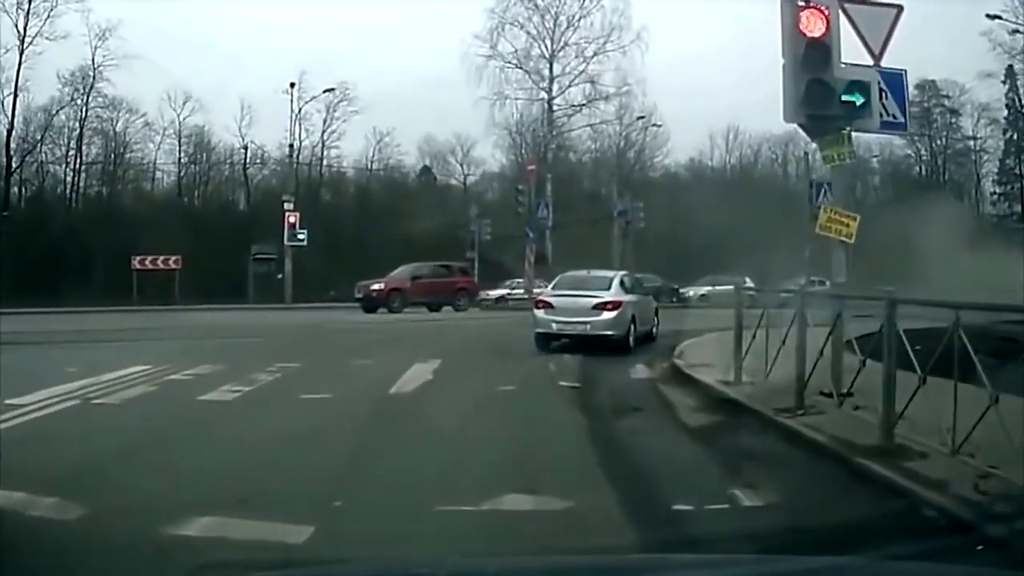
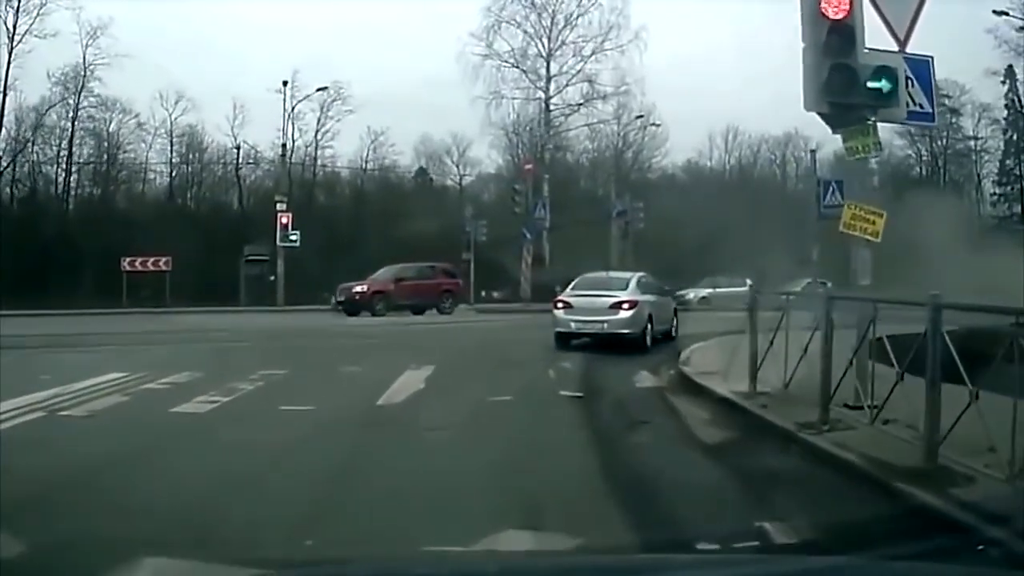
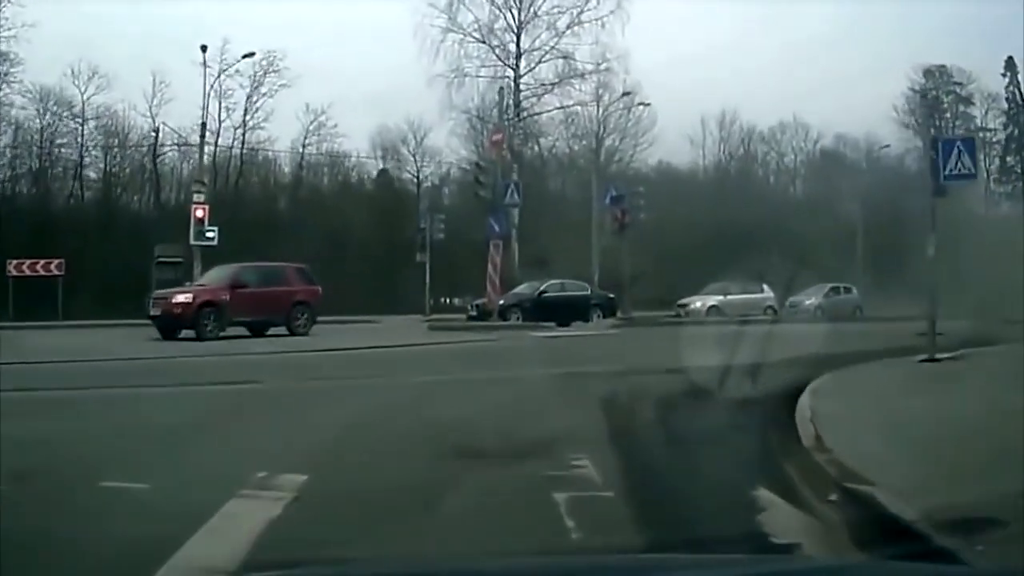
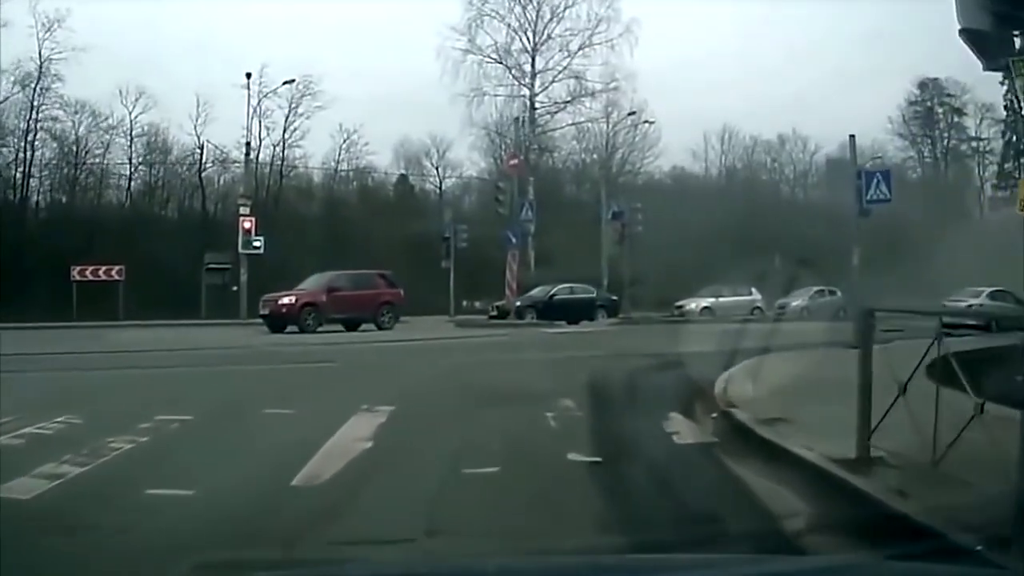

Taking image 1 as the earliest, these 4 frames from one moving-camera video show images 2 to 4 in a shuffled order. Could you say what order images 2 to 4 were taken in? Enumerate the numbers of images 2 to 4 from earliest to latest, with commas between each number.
2, 4, 3
